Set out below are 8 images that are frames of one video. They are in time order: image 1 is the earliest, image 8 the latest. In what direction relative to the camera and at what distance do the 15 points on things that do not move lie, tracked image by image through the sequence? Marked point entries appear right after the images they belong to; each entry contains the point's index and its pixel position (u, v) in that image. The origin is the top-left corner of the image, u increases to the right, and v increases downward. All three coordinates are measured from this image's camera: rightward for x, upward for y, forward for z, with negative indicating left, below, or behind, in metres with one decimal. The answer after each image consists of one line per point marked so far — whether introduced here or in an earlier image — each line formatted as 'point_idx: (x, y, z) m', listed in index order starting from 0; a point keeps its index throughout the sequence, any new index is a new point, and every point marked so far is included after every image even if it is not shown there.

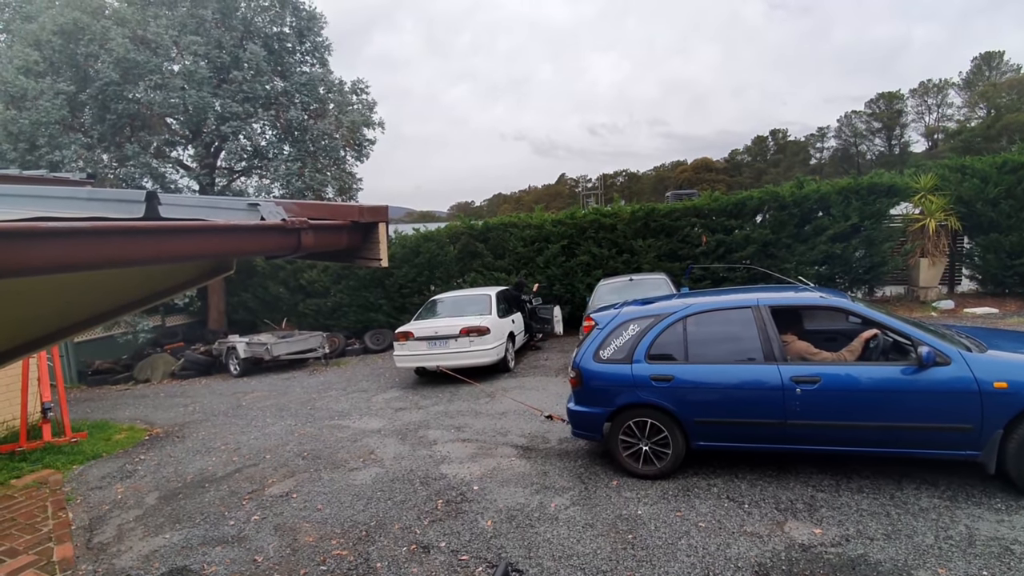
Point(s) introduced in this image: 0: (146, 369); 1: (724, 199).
0: (-8.7, -1.9, +13.7) m
1: (+4.1, +1.7, +11.3) m
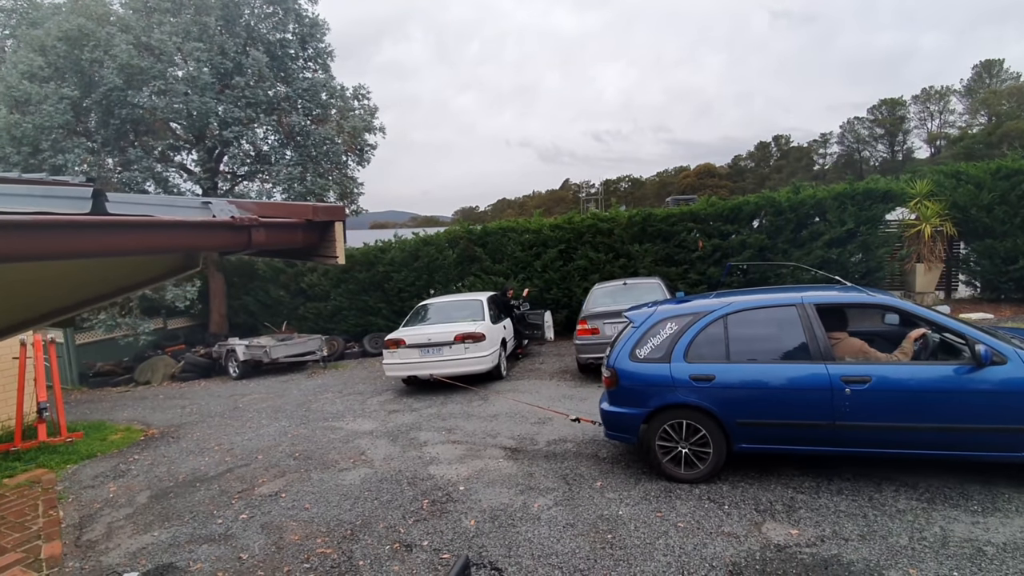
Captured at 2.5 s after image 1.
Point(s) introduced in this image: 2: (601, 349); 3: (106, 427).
0: (-8.7, -2.0, +13.8) m
1: (+4.0, +1.6, +11.3) m
2: (+1.2, -0.8, +8.0) m
3: (-6.0, -2.0, +8.5) m
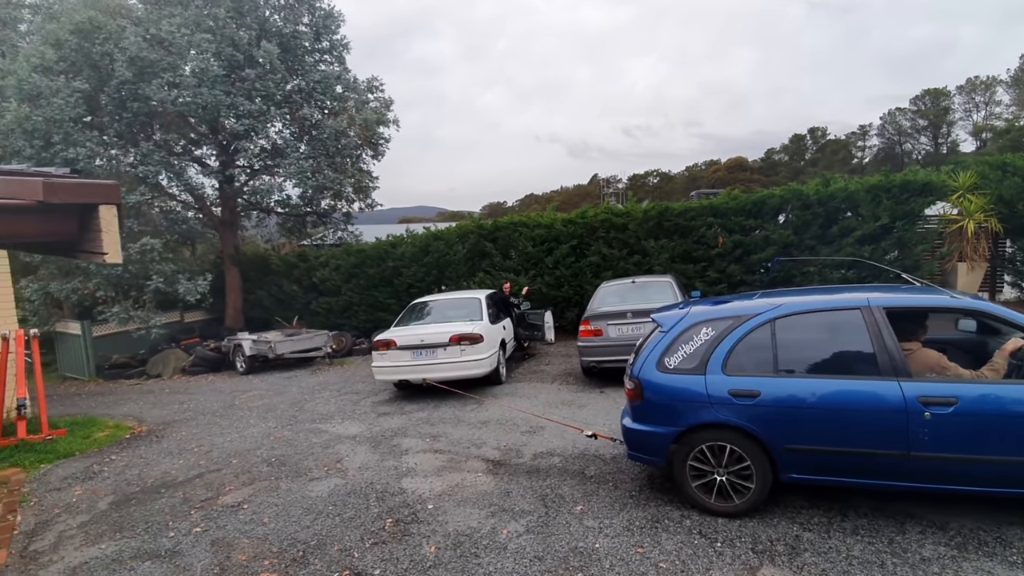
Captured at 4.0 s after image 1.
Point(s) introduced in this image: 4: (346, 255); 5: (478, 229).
0: (-8.4, -1.8, +13.8) m
1: (+4.2, +1.7, +10.6) m
2: (+1.2, -0.8, +7.4) m
3: (-6.0, -1.9, +8.3) m
4: (-4.1, +0.8, +14.4) m
5: (-0.7, +1.3, +12.6) m
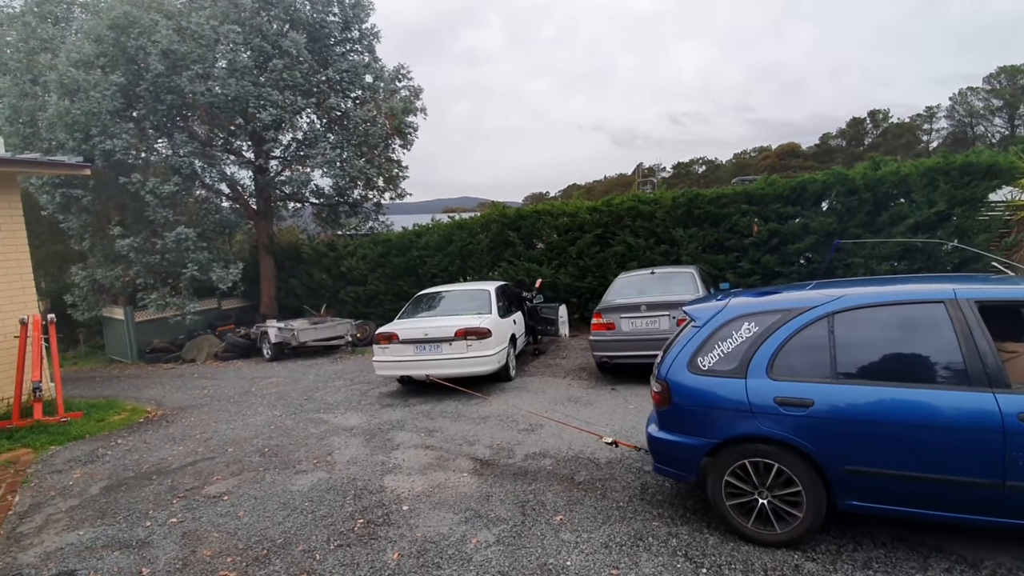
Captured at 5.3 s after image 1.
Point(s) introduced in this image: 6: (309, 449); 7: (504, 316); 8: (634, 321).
0: (-7.8, -1.5, +14.1) m
1: (+4.6, +1.8, +9.8) m
2: (+1.3, -0.7, +7.0) m
3: (-5.8, -1.7, +8.5) m
4: (-3.4, +1.1, +14.3) m
5: (-0.2, +1.5, +12.2) m
6: (-2.0, -1.6, +5.9) m
7: (-0.1, -0.4, +7.7) m
8: (+1.5, -0.4, +7.0) m
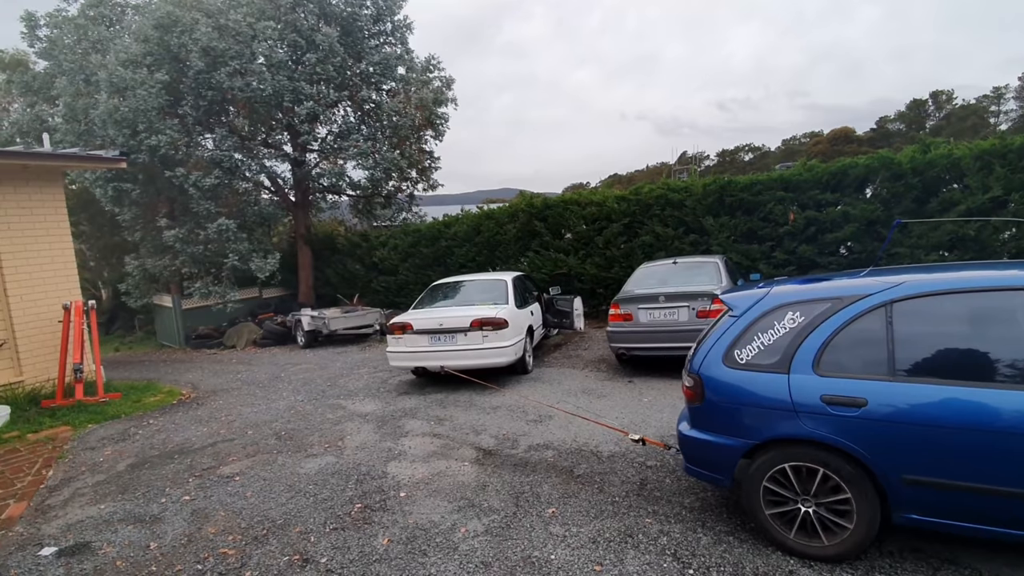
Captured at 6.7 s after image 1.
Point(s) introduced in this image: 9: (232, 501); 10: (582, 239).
0: (-7.1, -1.2, +14.6) m
1: (+5.0, +1.9, +9.4) m
2: (+1.4, -0.6, +6.8) m
3: (-5.5, -1.5, +8.9) m
4: (-2.7, +1.3, +14.5) m
5: (+0.4, +1.7, +12.1) m
6: (-1.9, -1.5, +6.0) m
7: (+0.1, -0.2, +7.6) m
8: (+1.6, -0.3, +6.8) m
9: (-2.2, -1.7, +4.6) m
10: (+1.4, +1.0, +11.6) m
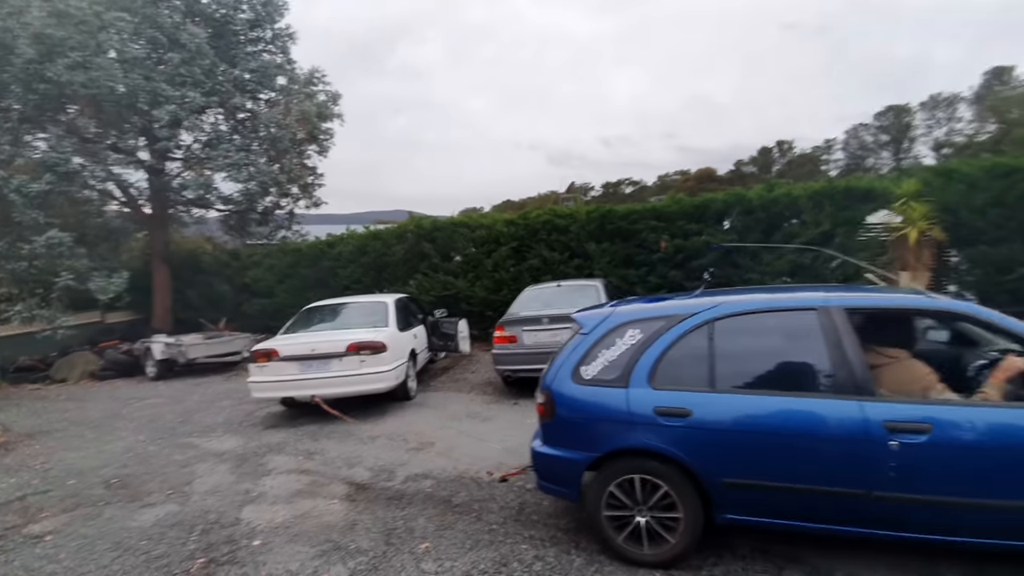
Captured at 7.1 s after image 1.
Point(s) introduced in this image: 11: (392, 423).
0: (-9.7, -1.7, +12.7) m
1: (+3.0, +1.5, +10.0) m
2: (+0.1, -0.8, +6.7) m
3: (-7.1, -1.8, +7.3) m
4: (-5.4, +0.8, +13.5) m
5: (-2.0, +1.2, +11.8) m
6: (-3.1, -1.7, +5.2) m
7: (-1.4, -0.5, +7.3) m
8: (+0.3, -0.5, +6.7) m
9: (-3.1, -1.8, +3.8) m
10: (-0.9, +0.5, +11.4) m
11: (-1.3, -1.4, +6.2) m
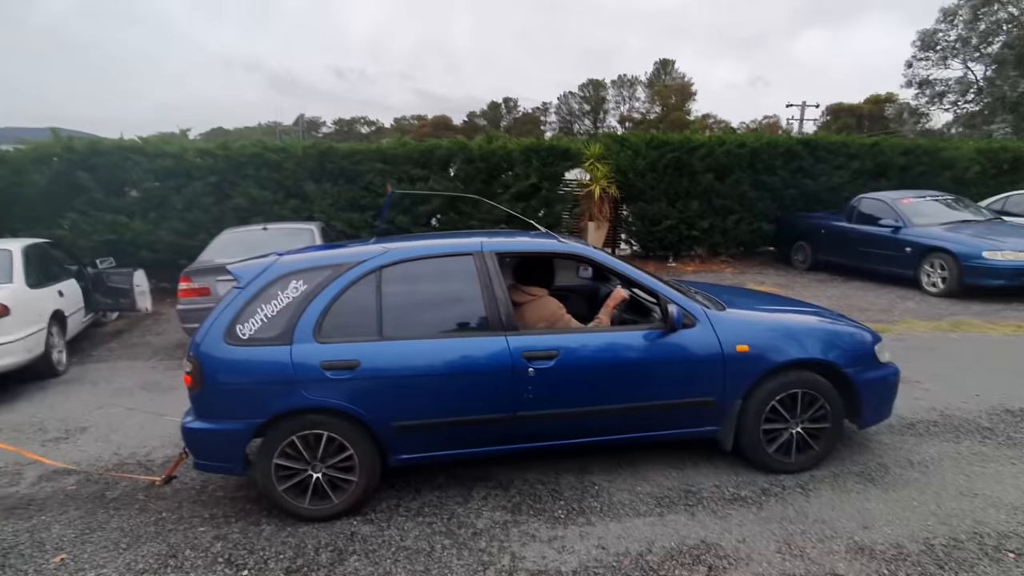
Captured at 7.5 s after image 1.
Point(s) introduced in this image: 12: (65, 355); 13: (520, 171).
0: (-14.5, -1.0, +7.2) m
1: (-1.7, +2.4, +9.9) m
2: (-3.0, -0.3, +5.9) m
3: (-9.8, -1.4, +3.5) m
4: (-10.8, +1.7, +9.5) m
5: (-7.0, +2.2, +9.4) m
6: (-5.2, -1.4, +3.2) m
7: (-4.5, 0.0, +5.7) m
8: (-2.8, 0.0, +5.9) m
9: (-4.6, -1.6, +2.0) m
10: (-5.8, +1.4, +9.6) m
11: (-4.0, -1.0, +4.9) m
12: (-4.5, -0.6, +6.0) m
13: (+0.2, +2.0, +10.0) m
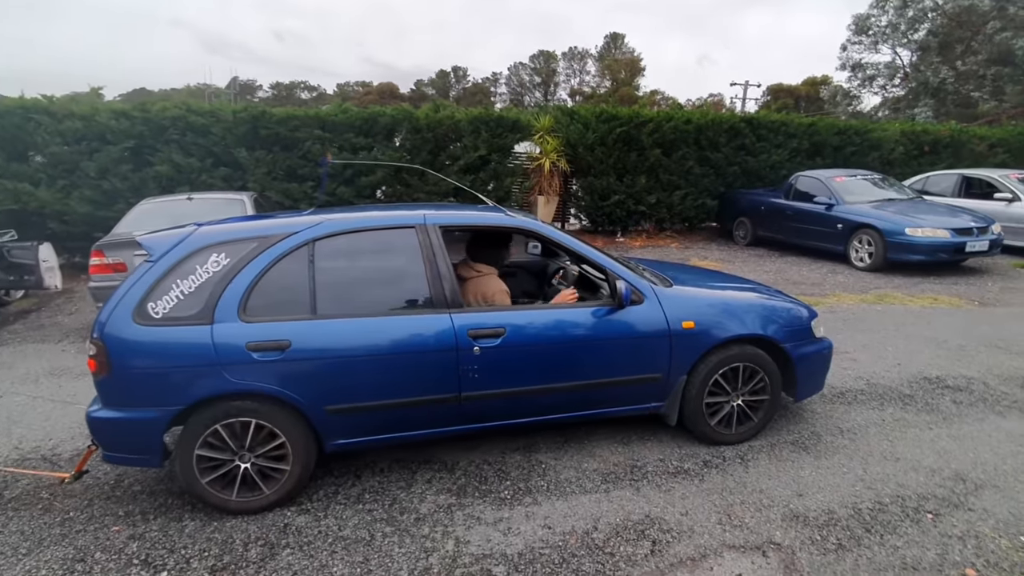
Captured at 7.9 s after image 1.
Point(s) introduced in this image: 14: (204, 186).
0: (-15.0, -0.7, +5.8) m
1: (-2.6, +2.8, +9.4) m
2: (-3.5, -0.1, +5.4) m
3: (-10.1, -1.3, +2.5) m
4: (-11.6, +2.1, +8.3) m
5: (-7.8, +2.5, +8.5) m
6: (-5.5, -1.3, +2.7) m
7: (-5.0, +0.2, +5.2) m
8: (-3.3, +0.3, +5.5) m
9: (-4.8, -1.6, +1.5) m
10: (-6.7, +1.8, +8.8) m
11: (-4.5, -0.8, +4.4) m
12: (-5.0, -0.4, +5.4) m
13: (-0.6, +2.5, +9.7) m
14: (-4.8, +1.6, +9.2) m
